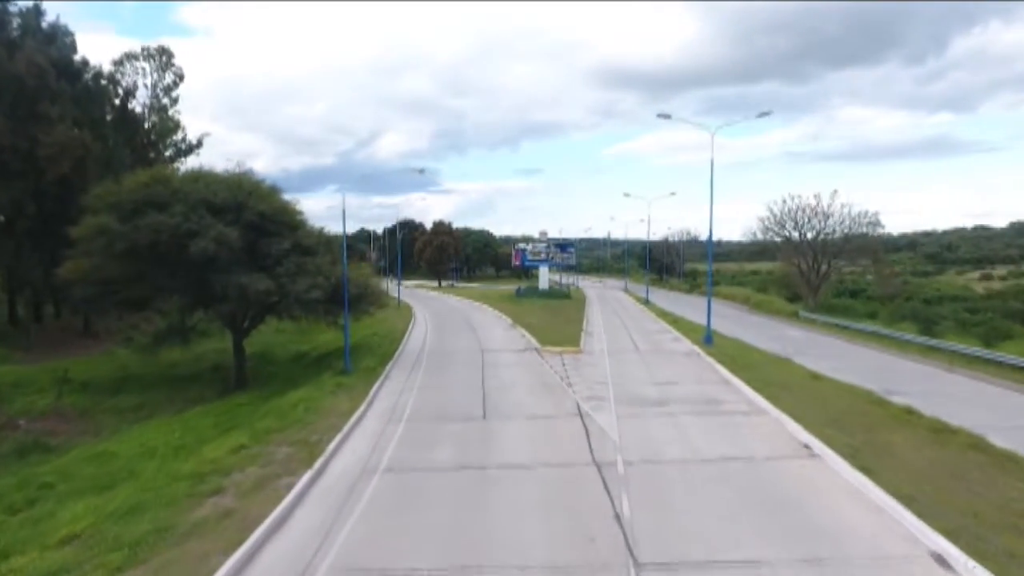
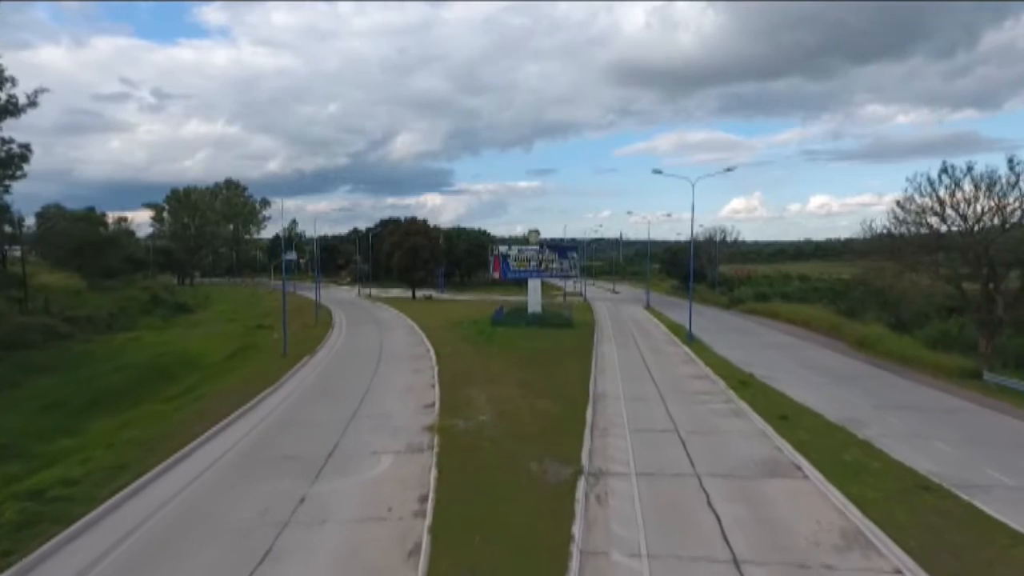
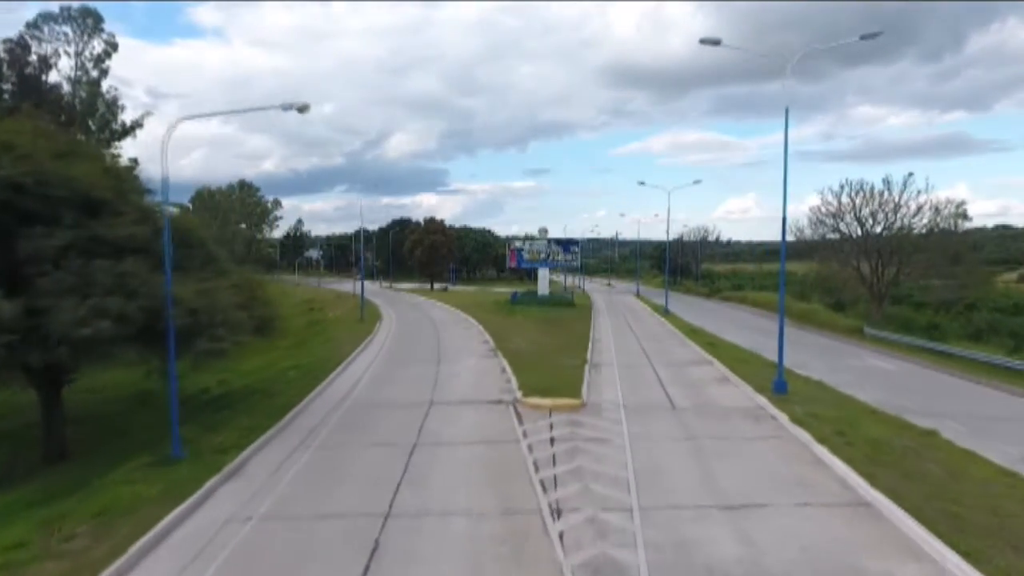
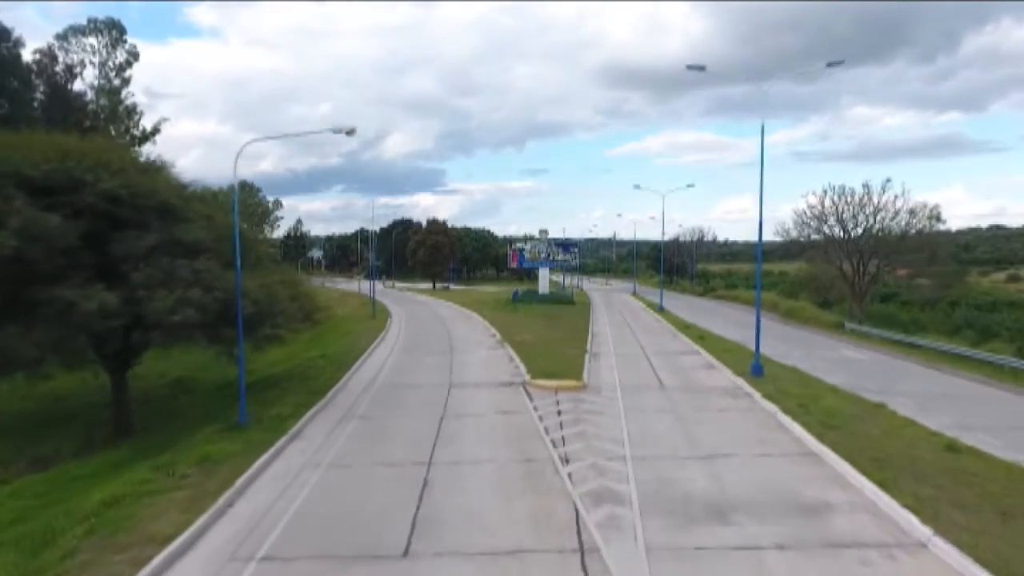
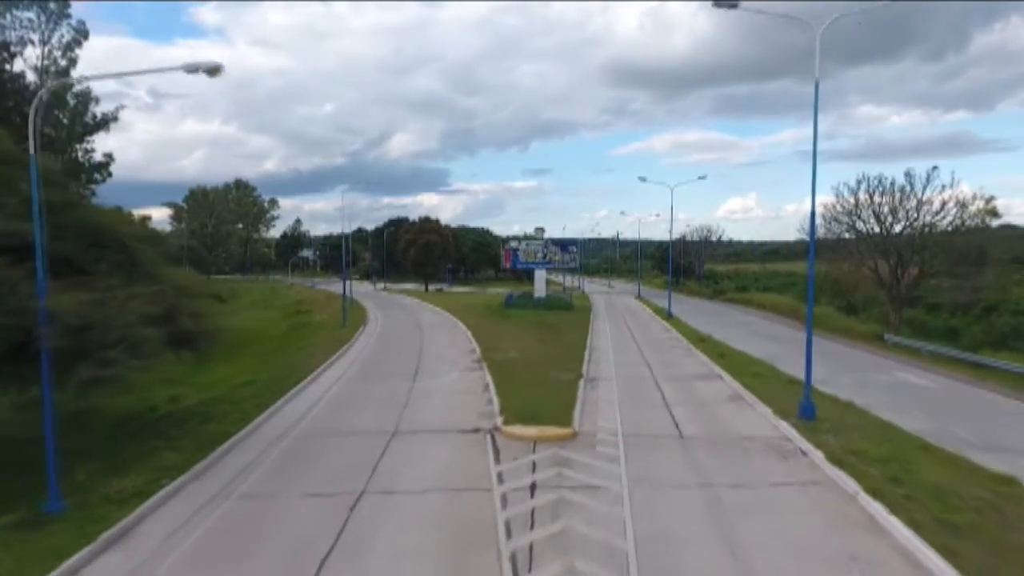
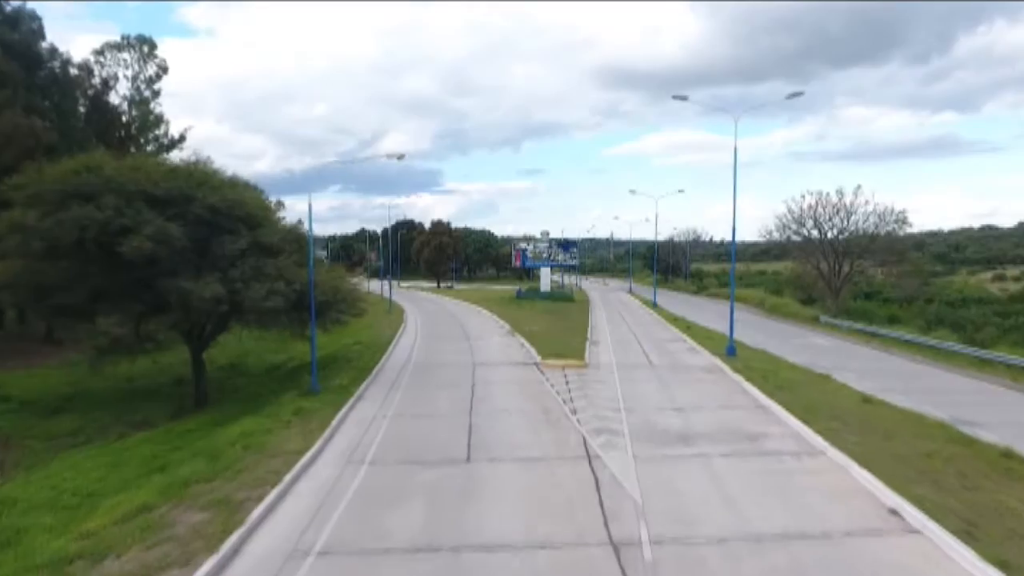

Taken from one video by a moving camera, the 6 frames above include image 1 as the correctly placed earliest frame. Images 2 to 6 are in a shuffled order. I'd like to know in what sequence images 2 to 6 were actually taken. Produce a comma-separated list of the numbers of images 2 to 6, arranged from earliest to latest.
6, 4, 3, 5, 2
